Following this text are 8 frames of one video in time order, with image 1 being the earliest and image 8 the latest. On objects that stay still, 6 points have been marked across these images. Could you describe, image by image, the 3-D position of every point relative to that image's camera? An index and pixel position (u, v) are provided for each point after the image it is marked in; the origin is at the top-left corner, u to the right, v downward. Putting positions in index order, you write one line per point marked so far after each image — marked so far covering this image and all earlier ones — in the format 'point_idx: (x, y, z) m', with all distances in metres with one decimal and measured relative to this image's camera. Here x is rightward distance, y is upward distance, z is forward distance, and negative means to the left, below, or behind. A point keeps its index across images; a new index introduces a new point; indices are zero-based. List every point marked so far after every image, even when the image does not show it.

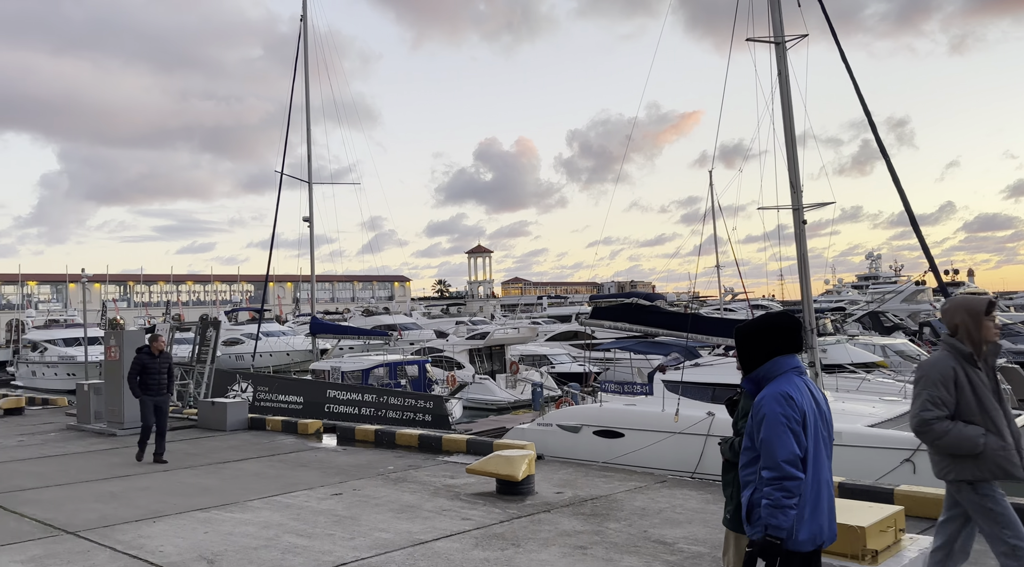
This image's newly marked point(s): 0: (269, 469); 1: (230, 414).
0: (-2.3, -1.8, +8.3) m
1: (-4.1, -1.9, +12.5) m
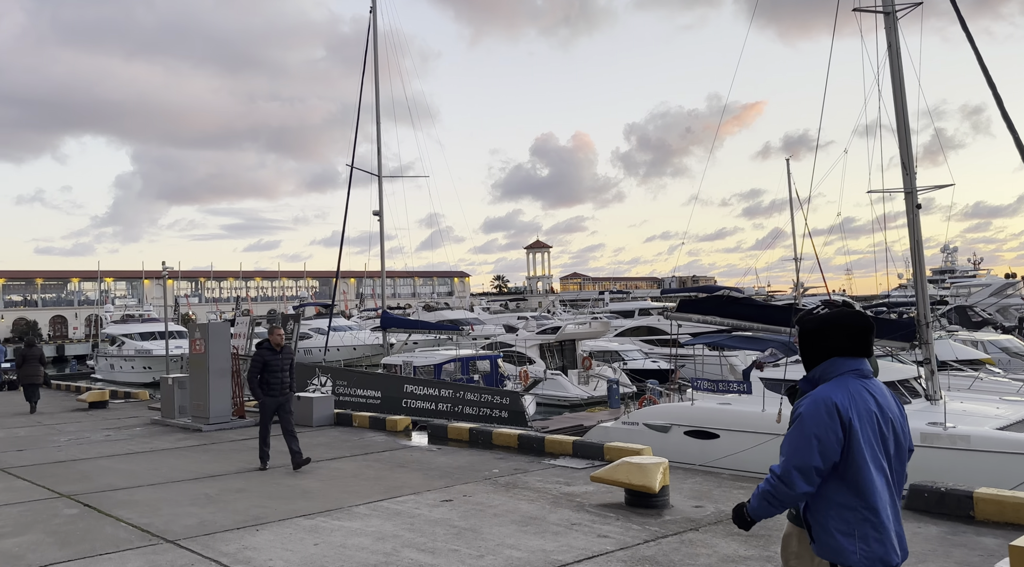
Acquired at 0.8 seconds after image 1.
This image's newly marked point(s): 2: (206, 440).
0: (-1.3, -1.7, +7.8) m
1: (-2.8, -1.8, +12.1) m
2: (-4.0, -2.1, +11.2) m
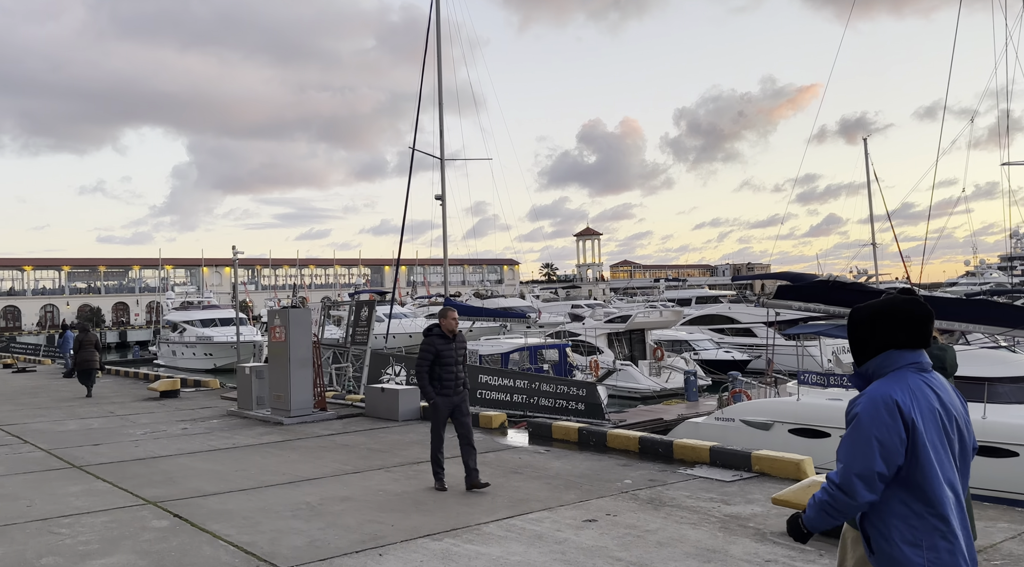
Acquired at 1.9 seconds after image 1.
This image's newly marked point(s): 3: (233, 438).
0: (-0.3, -1.6, +7.0) m
1: (-1.5, -1.6, +11.4) m
2: (-2.8, -1.9, +10.5) m
3: (-3.4, -1.9, +10.4) m
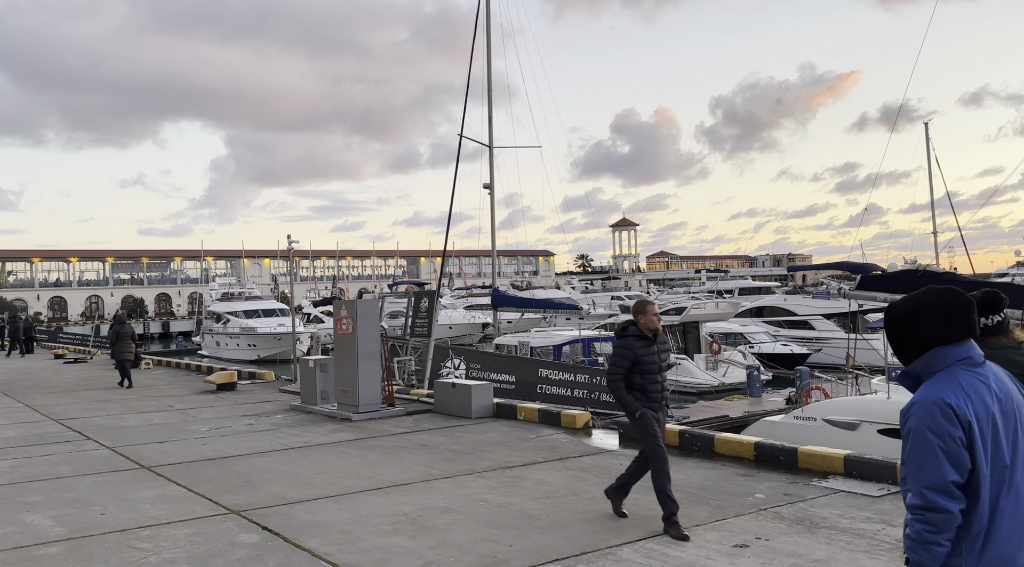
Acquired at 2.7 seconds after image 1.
0: (+0.5, -1.5, +6.4) m
1: (-0.5, -1.5, +10.8) m
2: (-1.8, -1.8, +10.0) m
3: (-2.4, -1.8, +9.9) m
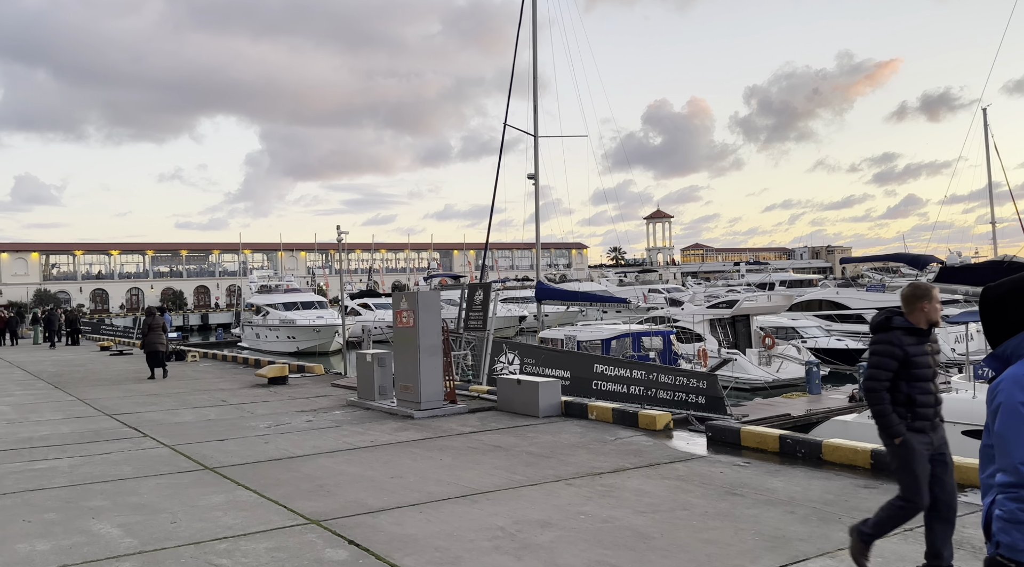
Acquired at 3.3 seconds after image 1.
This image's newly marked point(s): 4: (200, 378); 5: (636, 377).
0: (+1.2, -1.5, +5.8) m
1: (+0.4, -1.4, +10.3) m
2: (-1.0, -1.7, +9.6) m
3: (-1.6, -1.7, +9.5) m
4: (-7.0, -2.1, +18.9) m
5: (+2.4, -1.8, +16.5) m
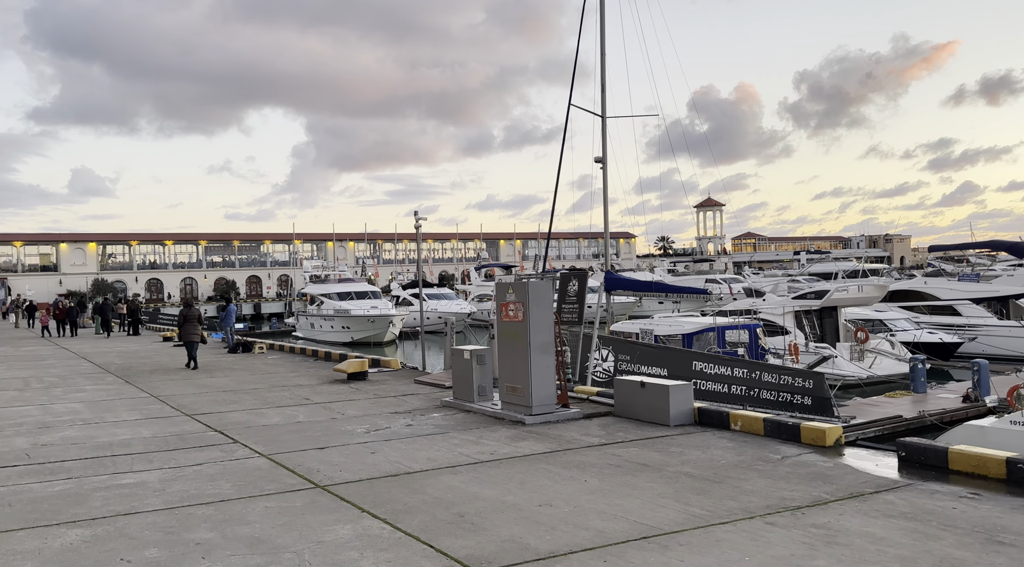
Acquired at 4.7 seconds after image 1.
0: (+2.4, -1.4, +4.6) m
1: (+1.7, -1.3, +9.1) m
2: (+0.4, -1.6, +8.4) m
3: (-0.3, -1.6, +8.4) m
4: (-5.1, -1.9, +18.1) m
5: (+4.1, -1.7, +15.2) m
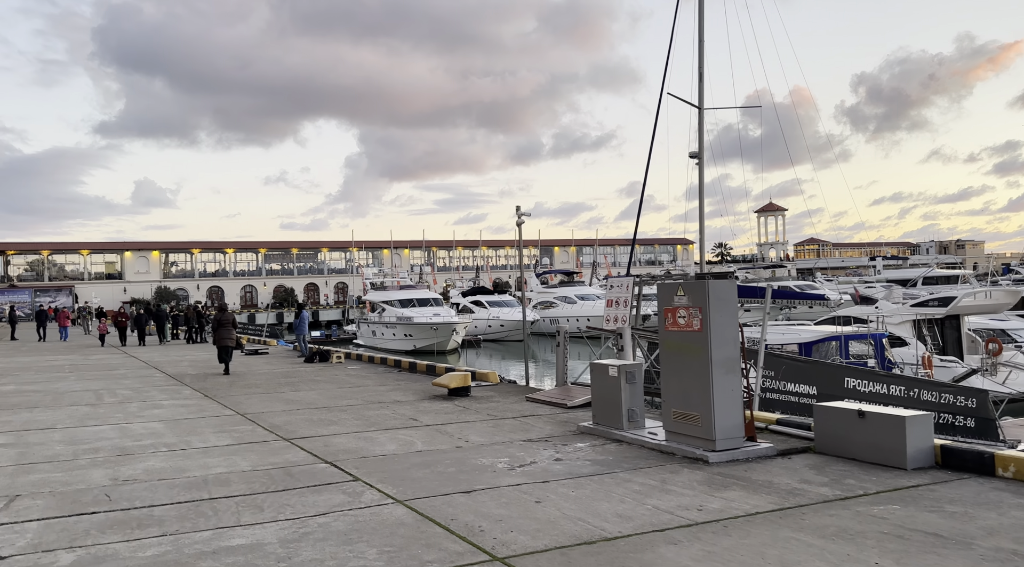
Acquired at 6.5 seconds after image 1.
0: (+3.7, -1.4, +2.6) m
1: (+3.4, -1.3, +7.1) m
2: (+1.9, -1.6, +6.5) m
3: (+1.3, -1.6, +6.5) m
4: (-3.0, -2.0, +16.5) m
5: (+6.1, -1.7, +13.1) m
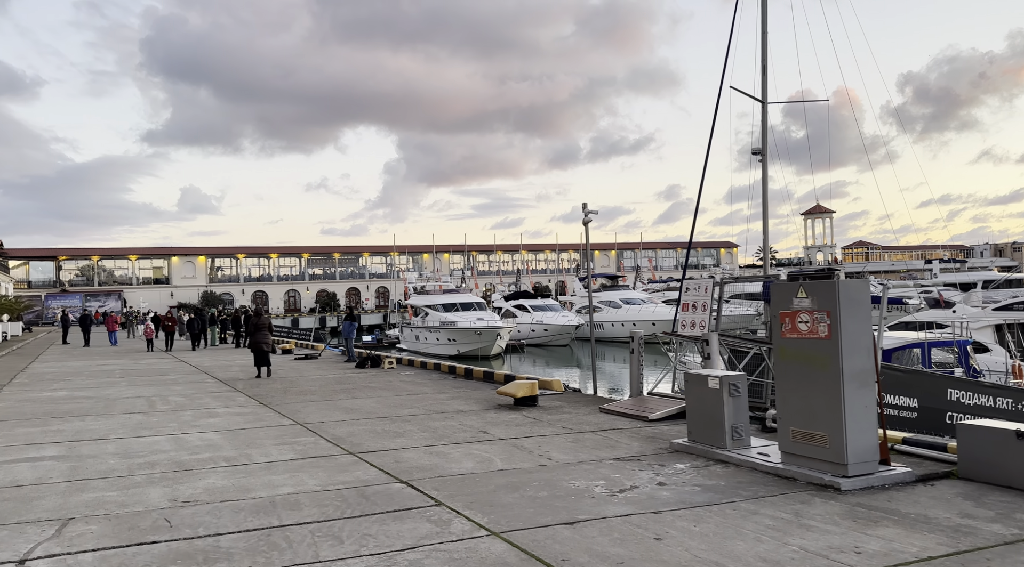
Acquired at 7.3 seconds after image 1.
0: (+4.3, -1.4, +1.5) m
1: (+4.1, -1.3, +6.1) m
2: (+2.7, -1.6, +5.6) m
3: (+2.0, -1.6, +5.6) m
4: (-1.7, -2.1, +15.7) m
5: (+7.2, -1.8, +11.9) m
